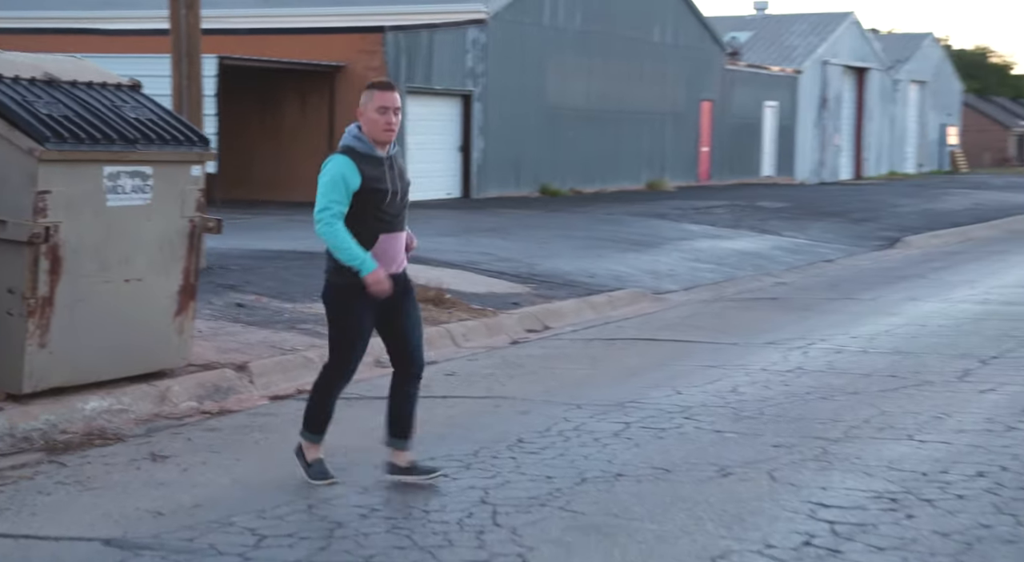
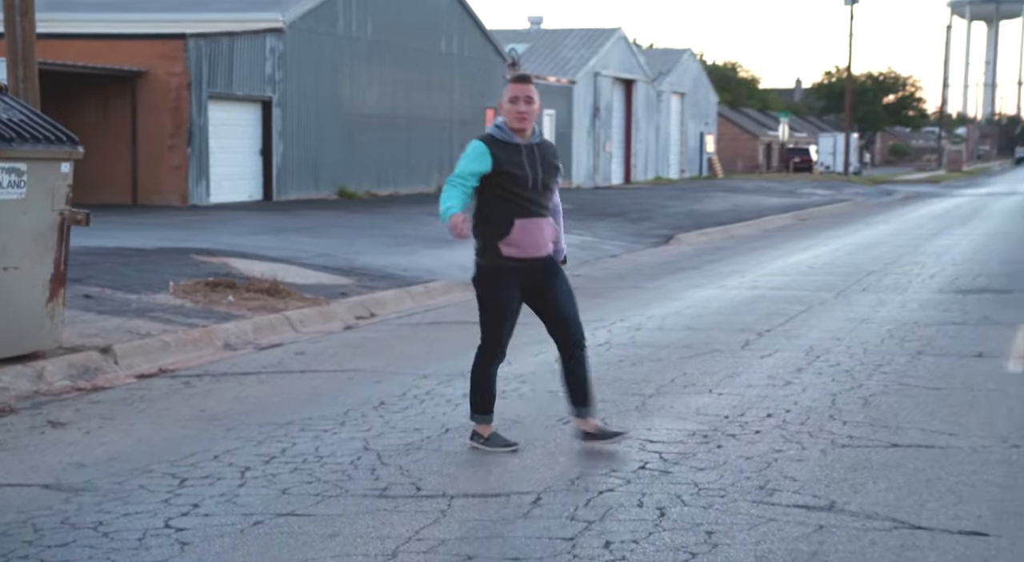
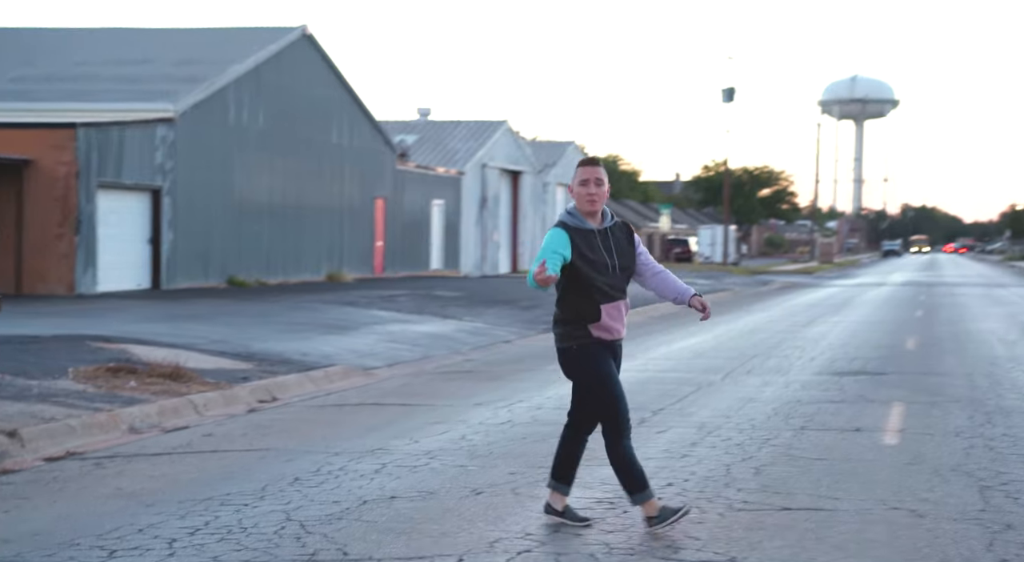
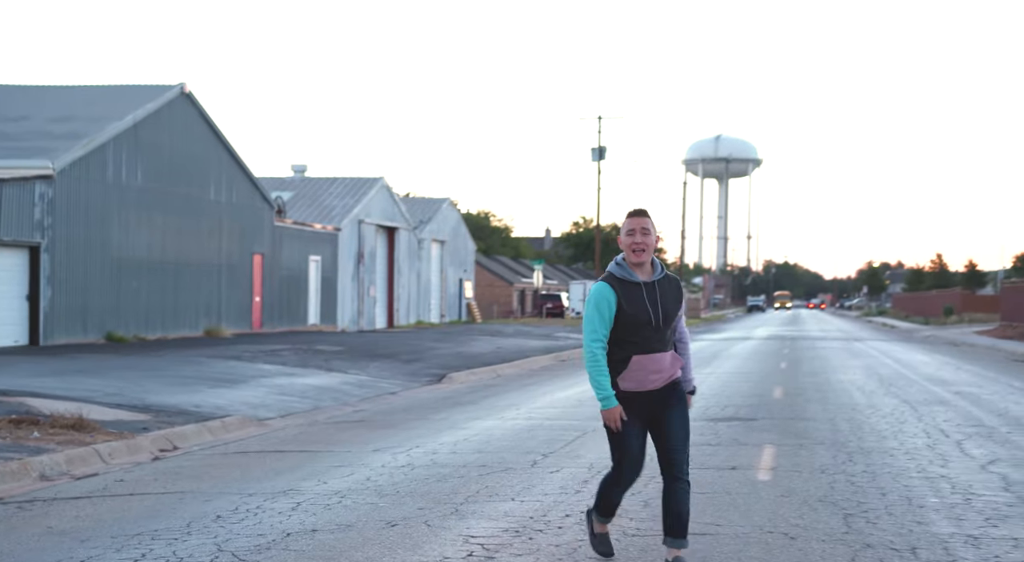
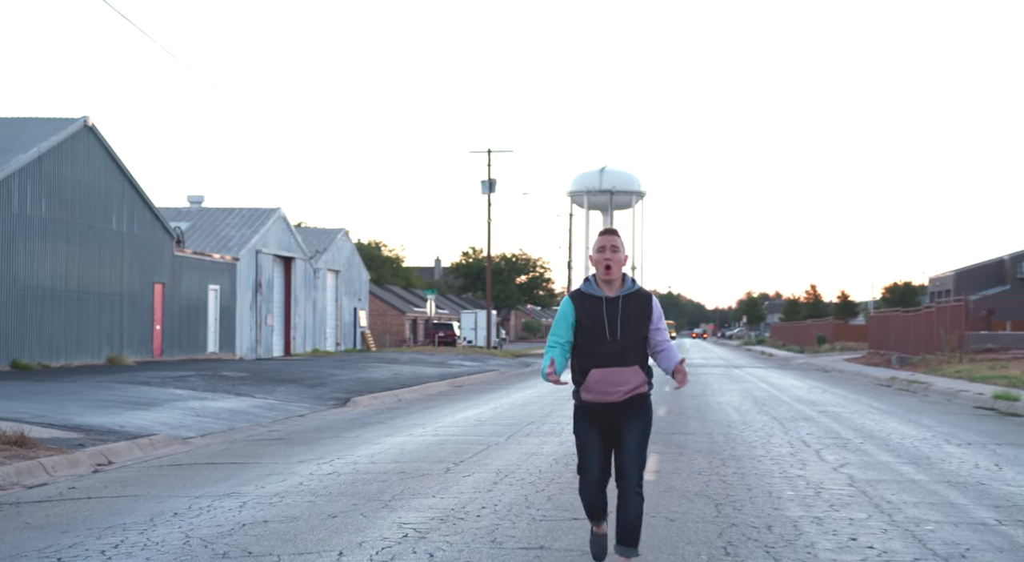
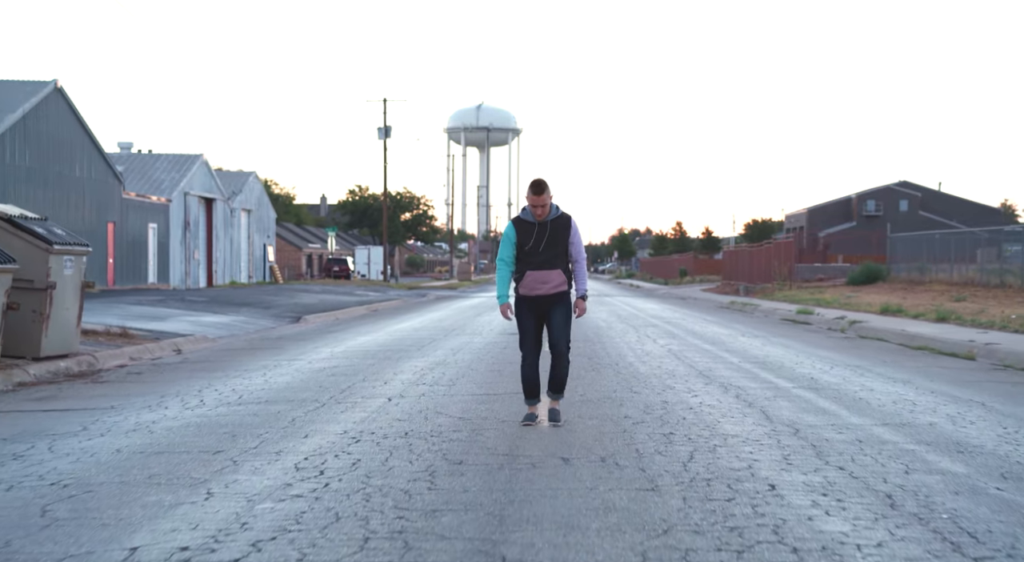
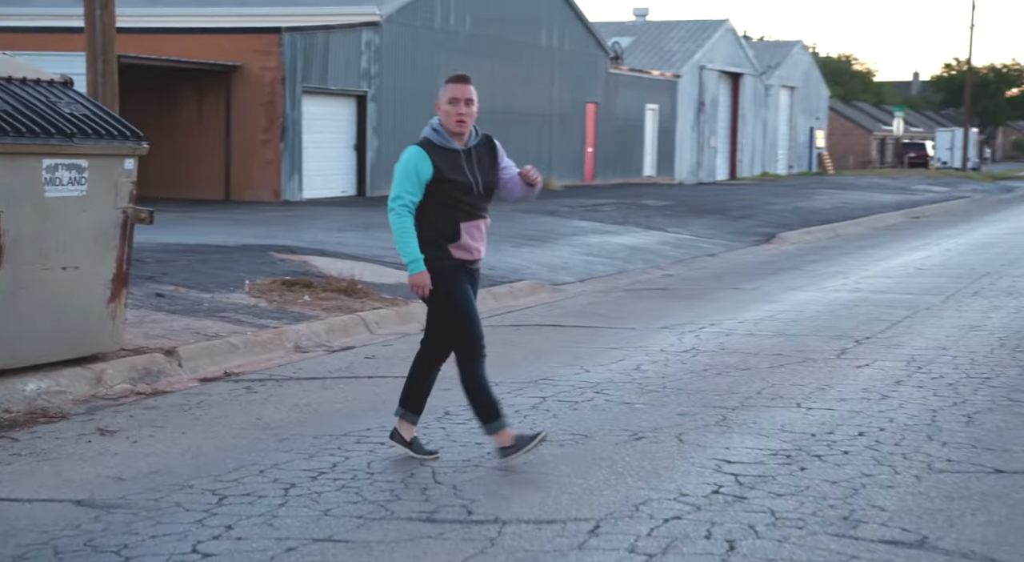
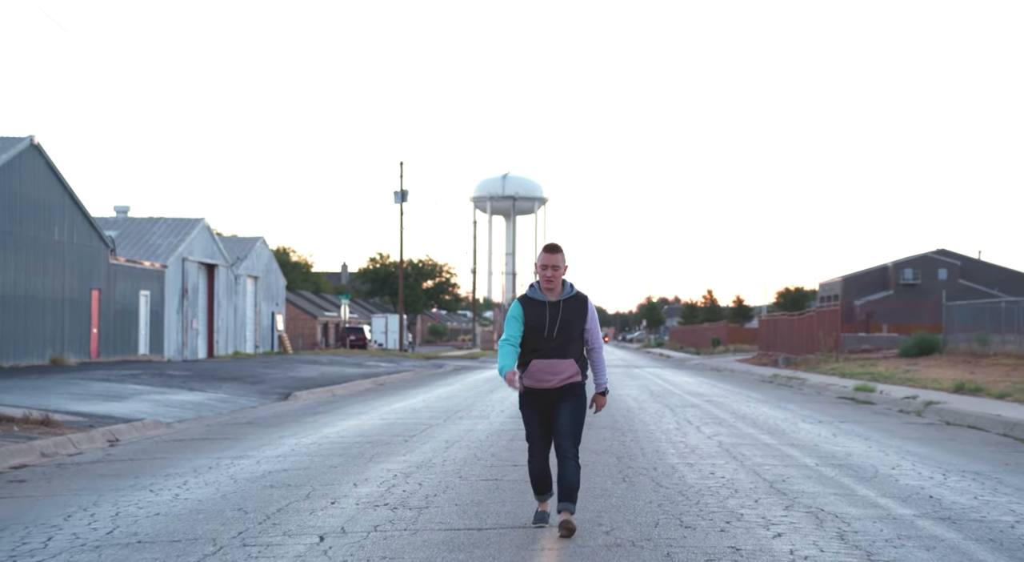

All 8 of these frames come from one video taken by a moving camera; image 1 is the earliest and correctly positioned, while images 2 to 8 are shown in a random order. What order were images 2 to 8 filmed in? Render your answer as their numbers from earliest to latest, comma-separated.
7, 2, 3, 4, 5, 8, 6
